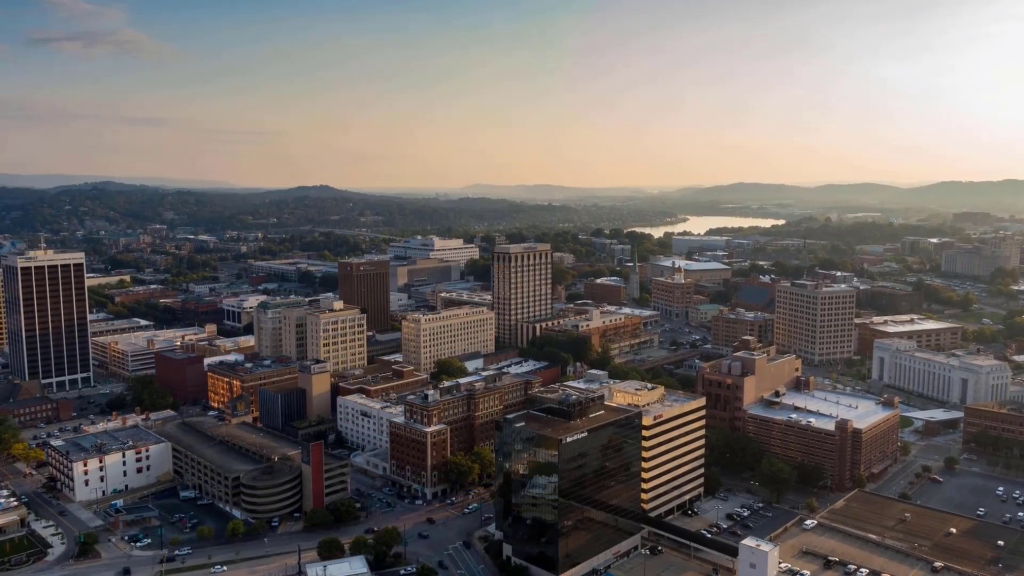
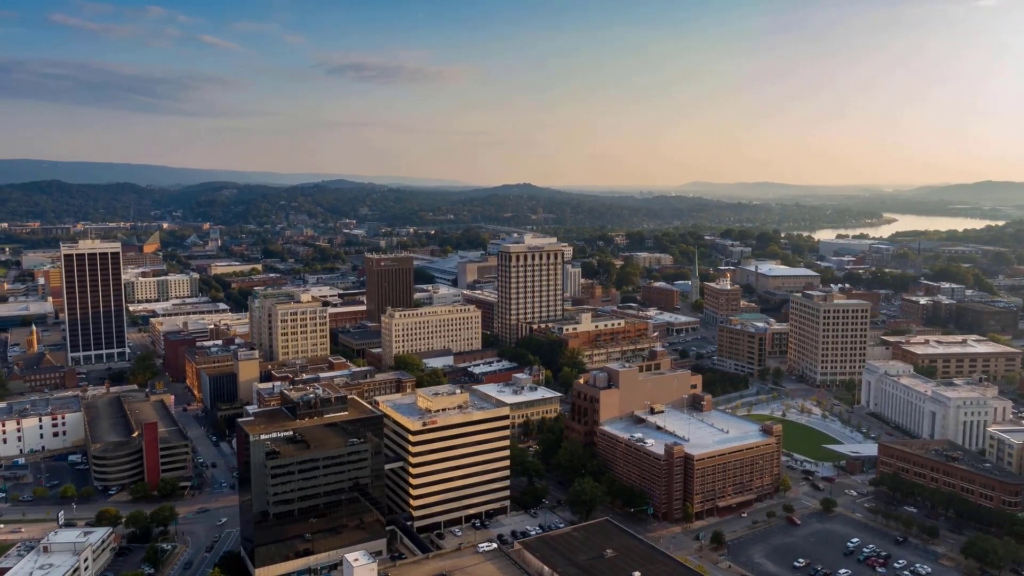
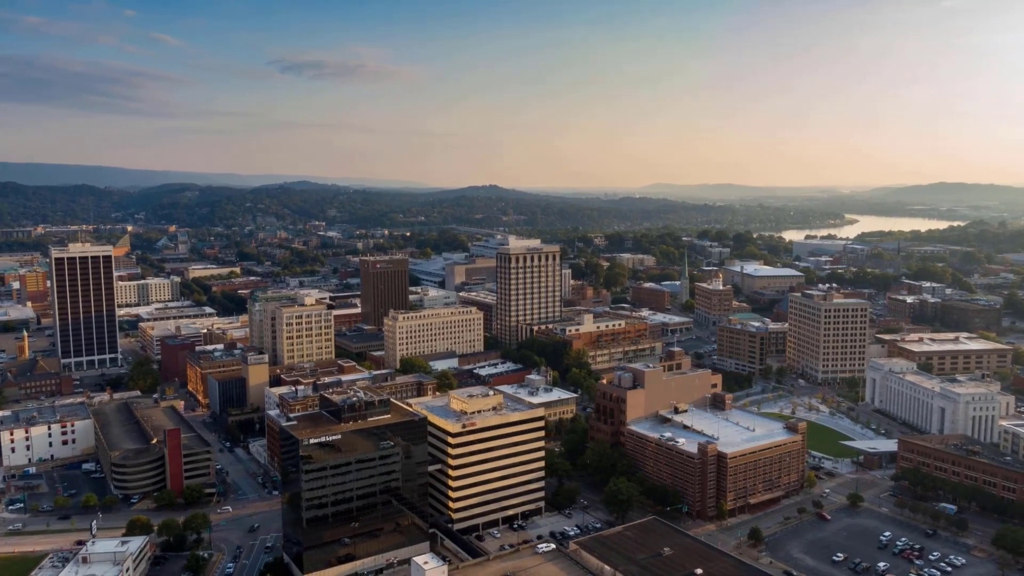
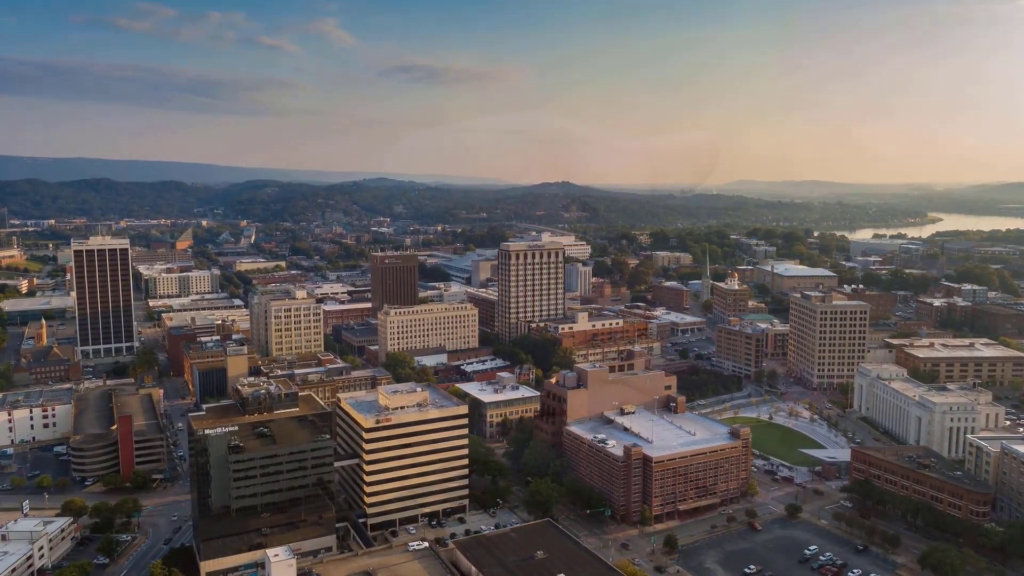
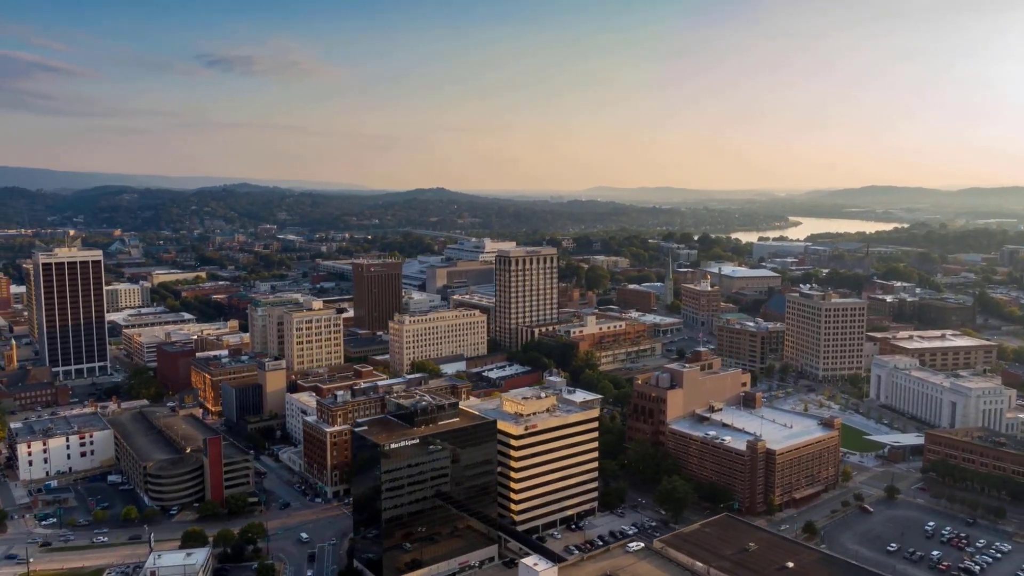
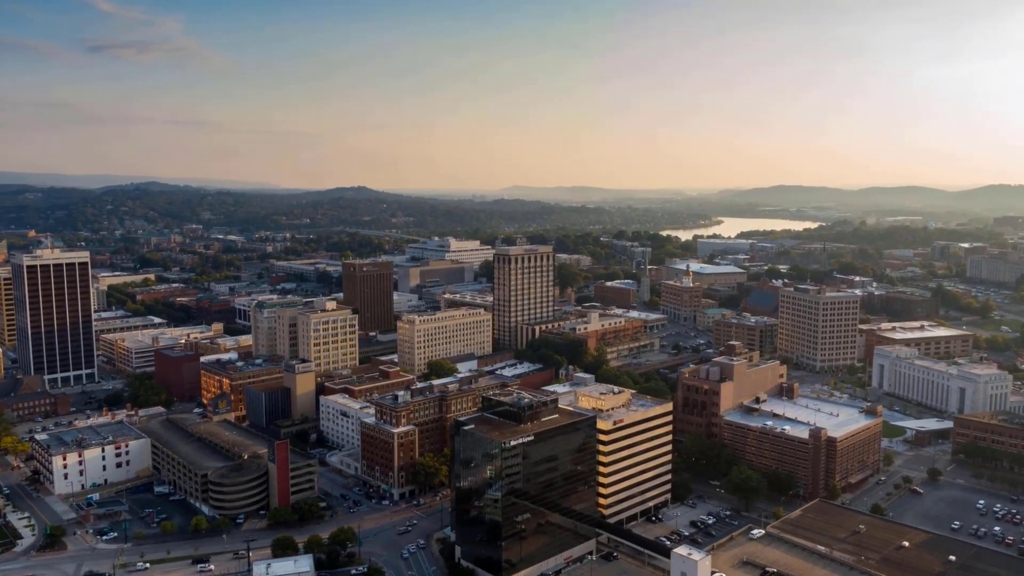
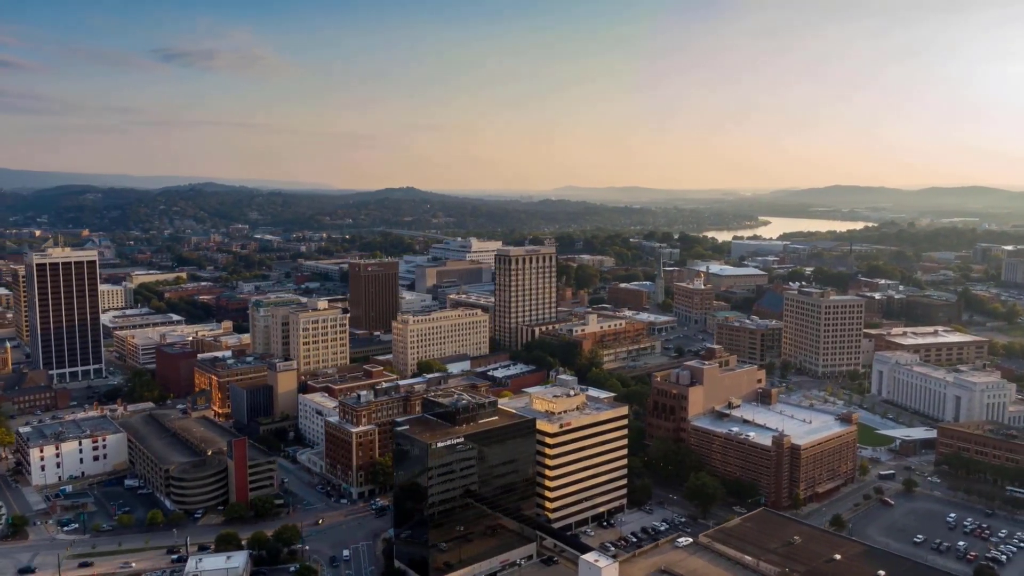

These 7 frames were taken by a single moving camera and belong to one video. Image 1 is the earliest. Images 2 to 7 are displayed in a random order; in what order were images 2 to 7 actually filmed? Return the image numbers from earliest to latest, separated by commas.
6, 7, 5, 3, 2, 4
